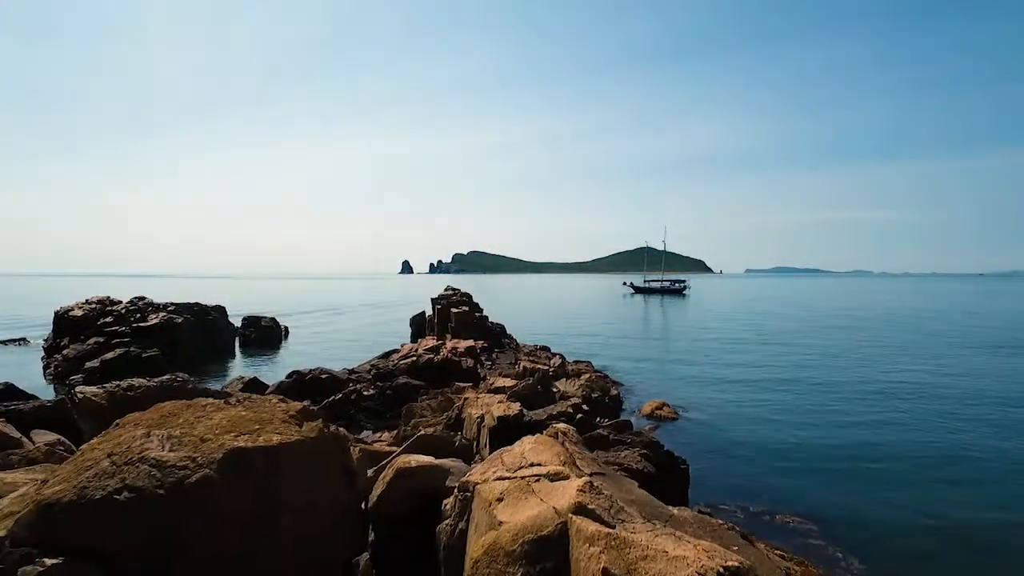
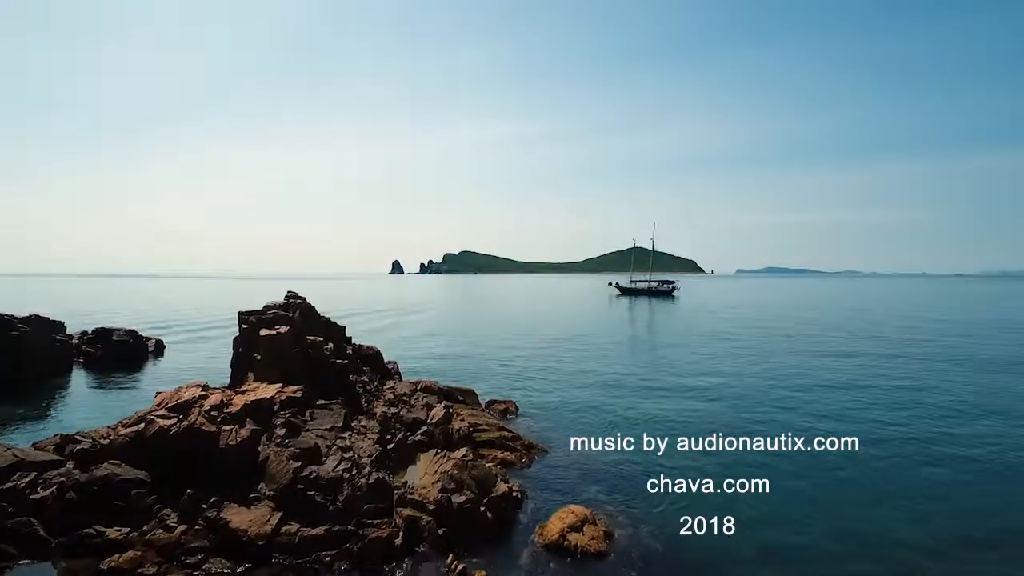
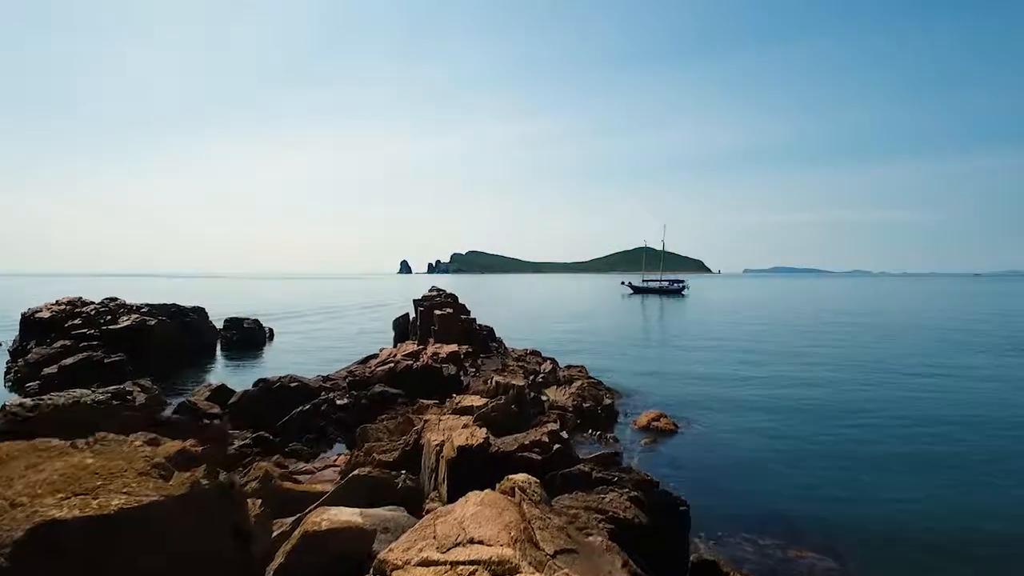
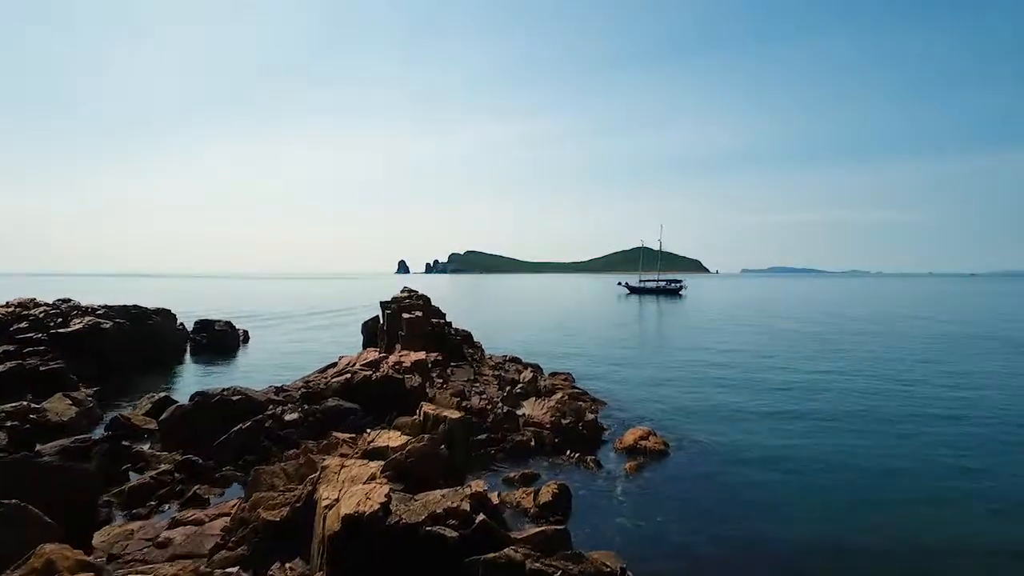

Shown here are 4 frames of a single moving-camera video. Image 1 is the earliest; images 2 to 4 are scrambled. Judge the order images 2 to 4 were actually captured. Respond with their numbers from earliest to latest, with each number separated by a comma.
3, 4, 2
